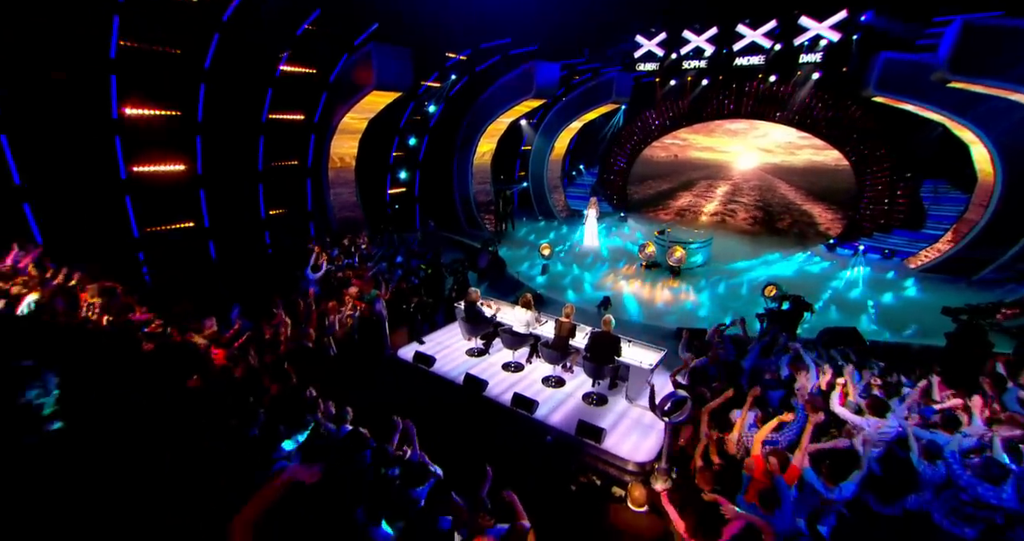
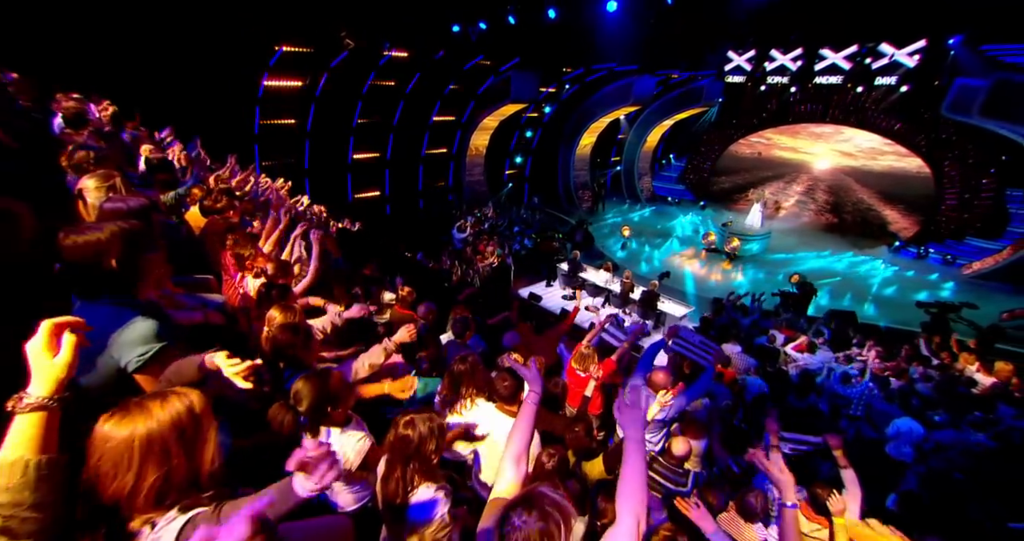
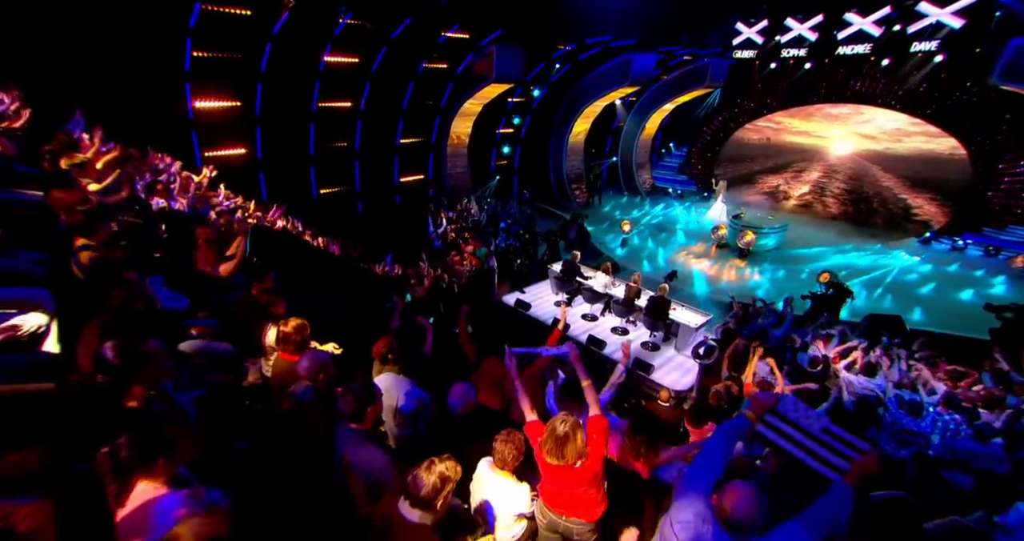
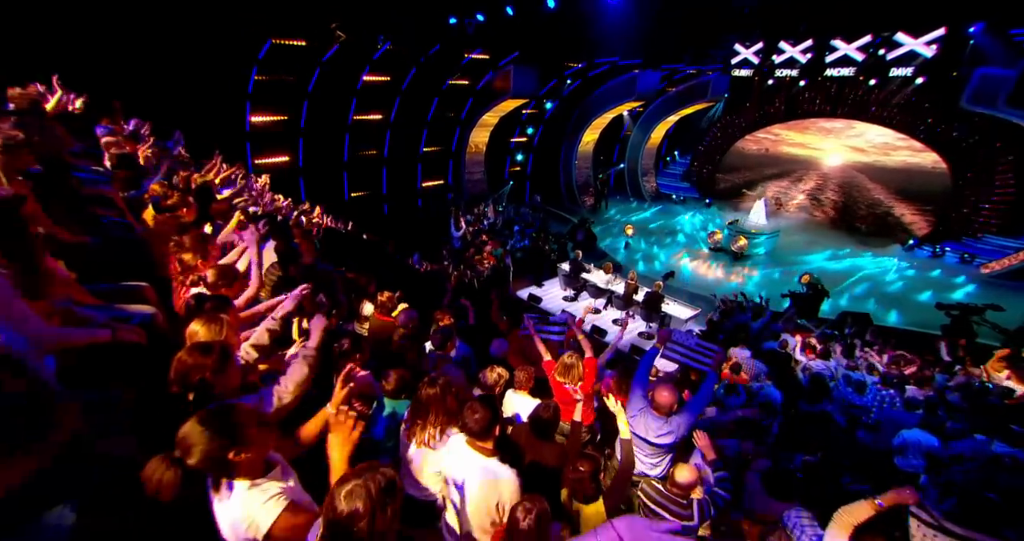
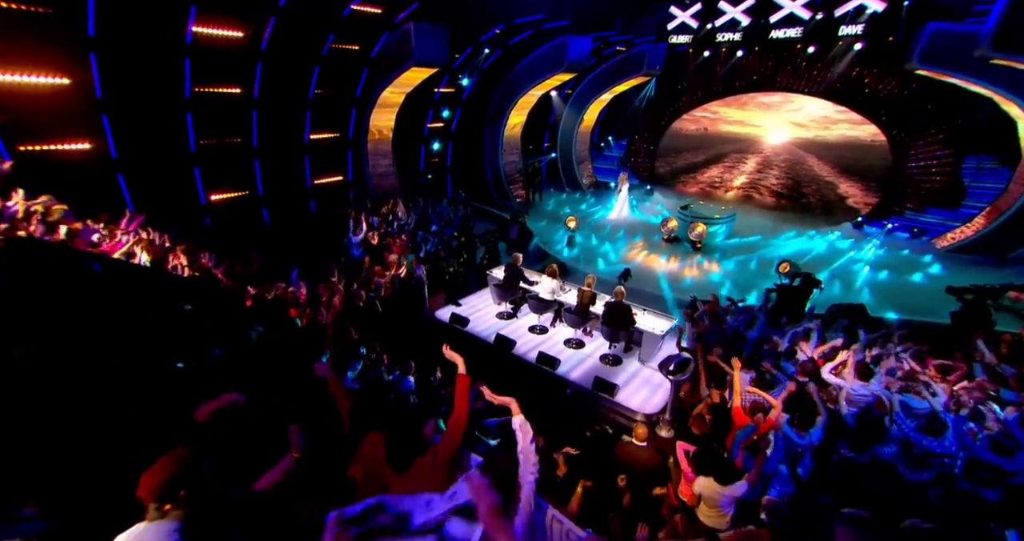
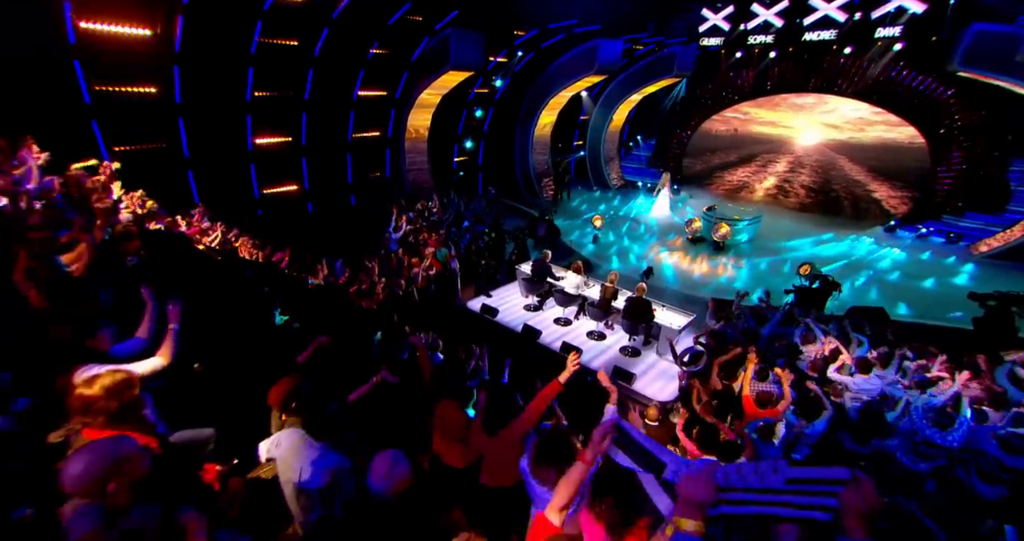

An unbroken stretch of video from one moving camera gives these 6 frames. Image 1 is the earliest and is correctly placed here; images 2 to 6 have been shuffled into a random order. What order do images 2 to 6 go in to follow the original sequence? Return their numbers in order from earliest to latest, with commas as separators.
5, 6, 3, 4, 2
